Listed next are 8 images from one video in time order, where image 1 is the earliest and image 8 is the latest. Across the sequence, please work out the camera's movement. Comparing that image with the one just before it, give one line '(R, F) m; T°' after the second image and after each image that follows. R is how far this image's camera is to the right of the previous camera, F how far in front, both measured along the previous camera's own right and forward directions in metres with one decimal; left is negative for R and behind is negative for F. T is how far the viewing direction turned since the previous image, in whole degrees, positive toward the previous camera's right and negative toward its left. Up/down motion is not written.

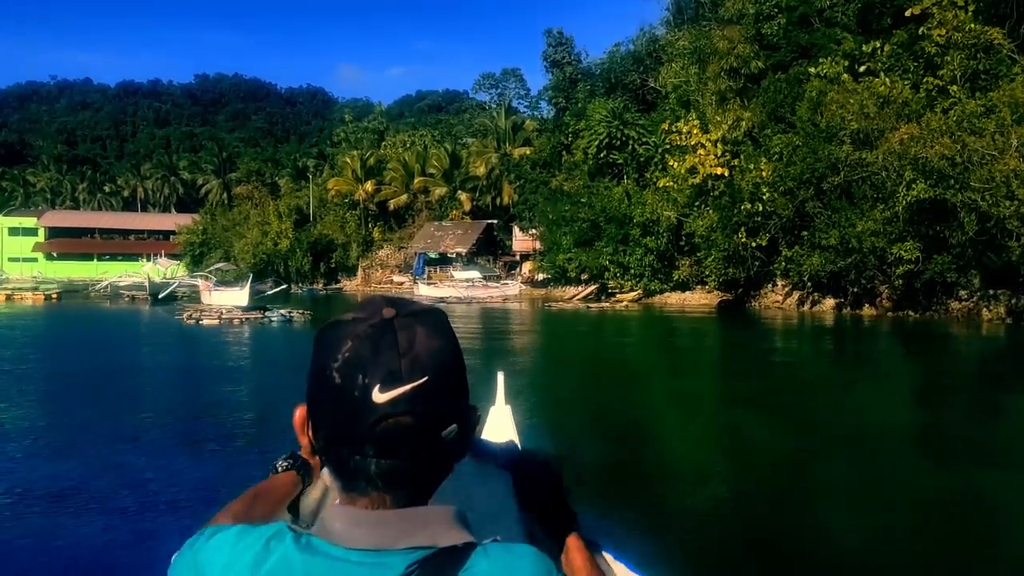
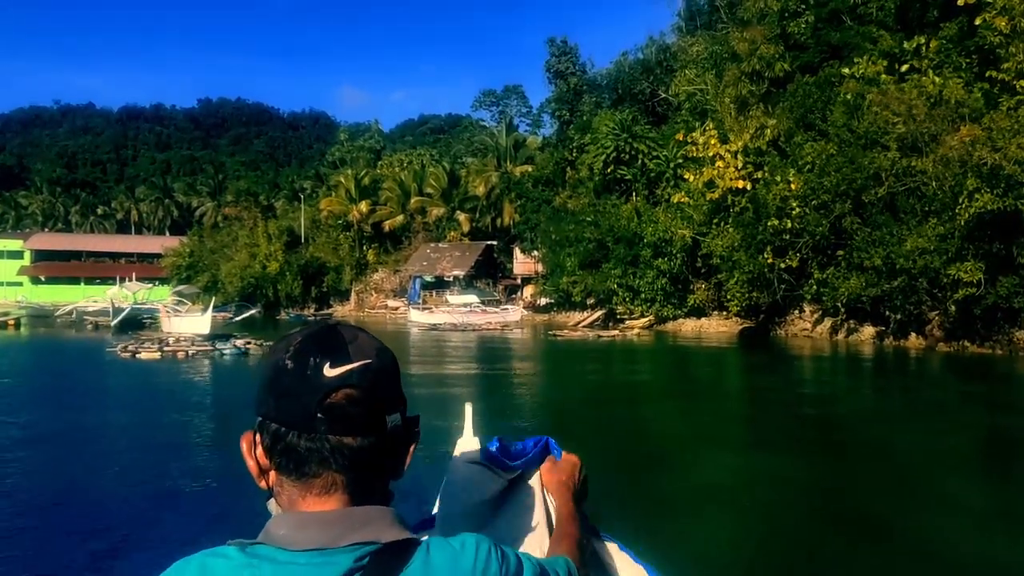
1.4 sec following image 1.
(+0.1, +3.1) m; 0°
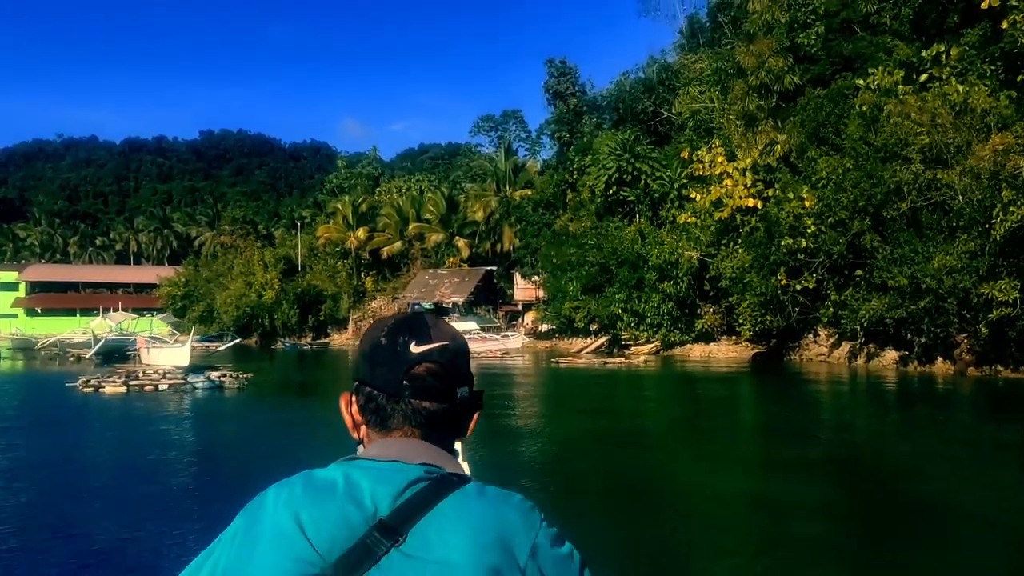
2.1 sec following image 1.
(+0.1, +1.4) m; 0°
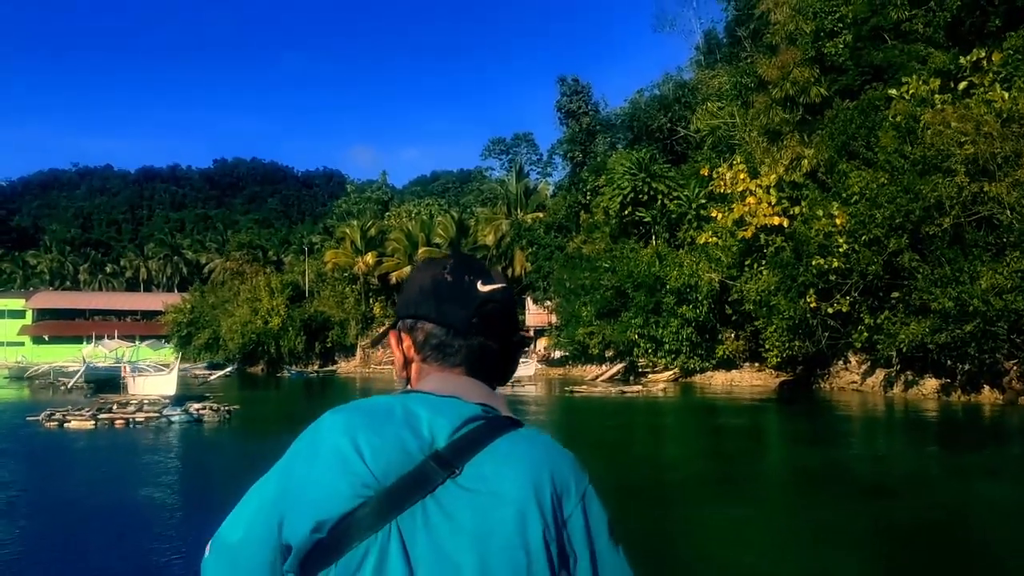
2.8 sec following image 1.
(0.0, +1.5) m; -1°
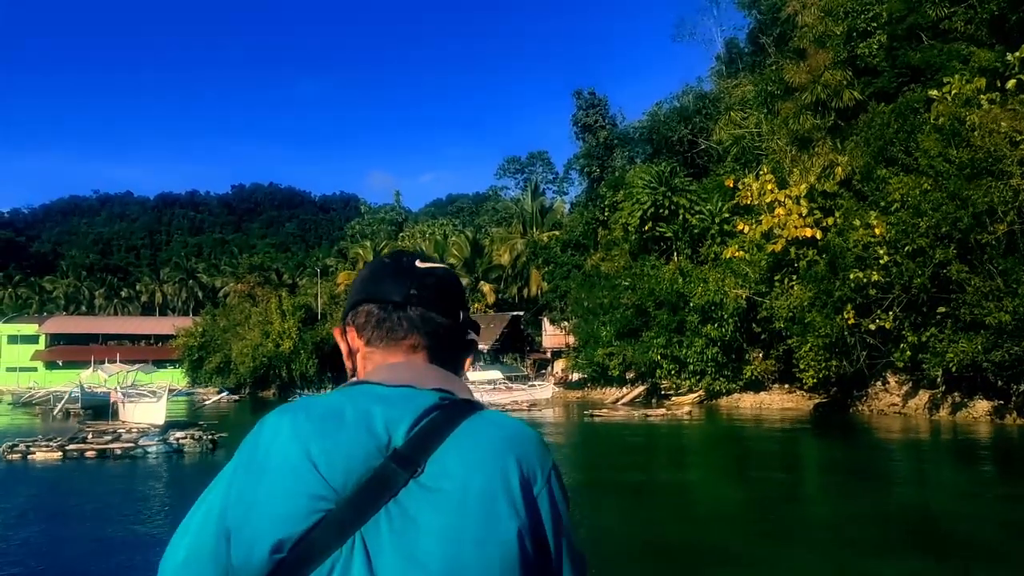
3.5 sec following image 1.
(0.0, +1.4) m; -1°
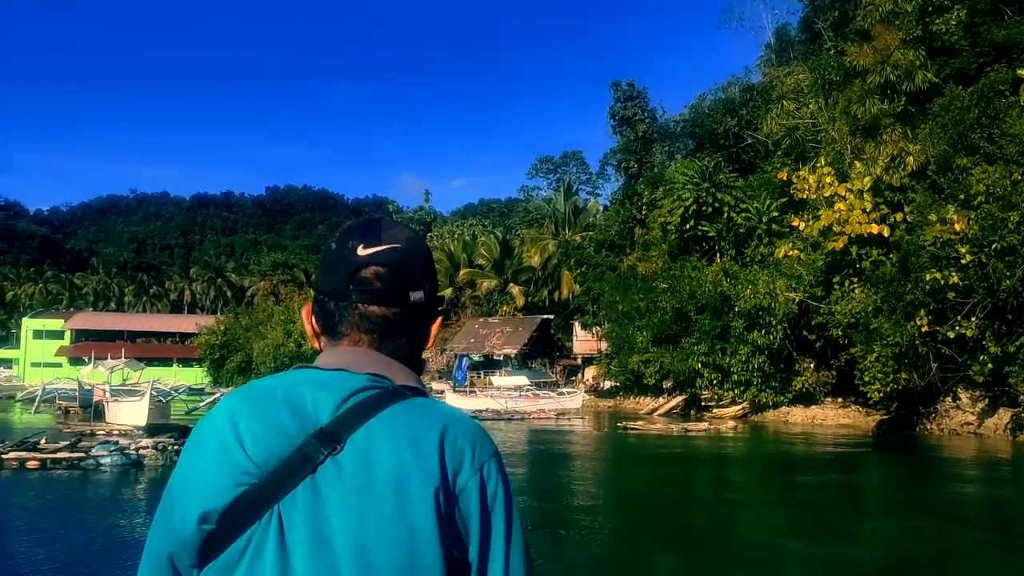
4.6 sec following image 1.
(0.0, +2.2) m; -2°
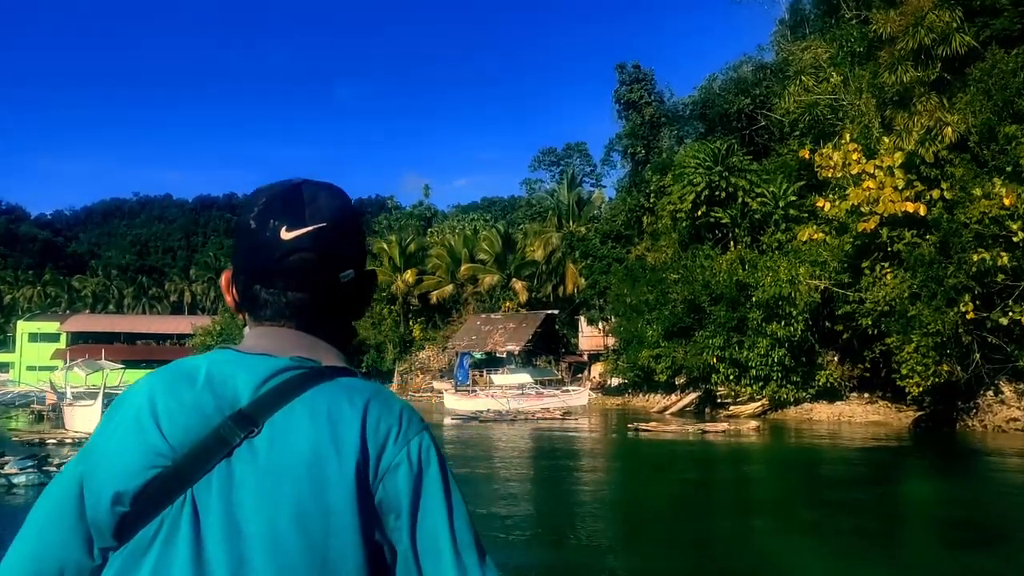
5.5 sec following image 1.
(+0.1, +1.8) m; 0°
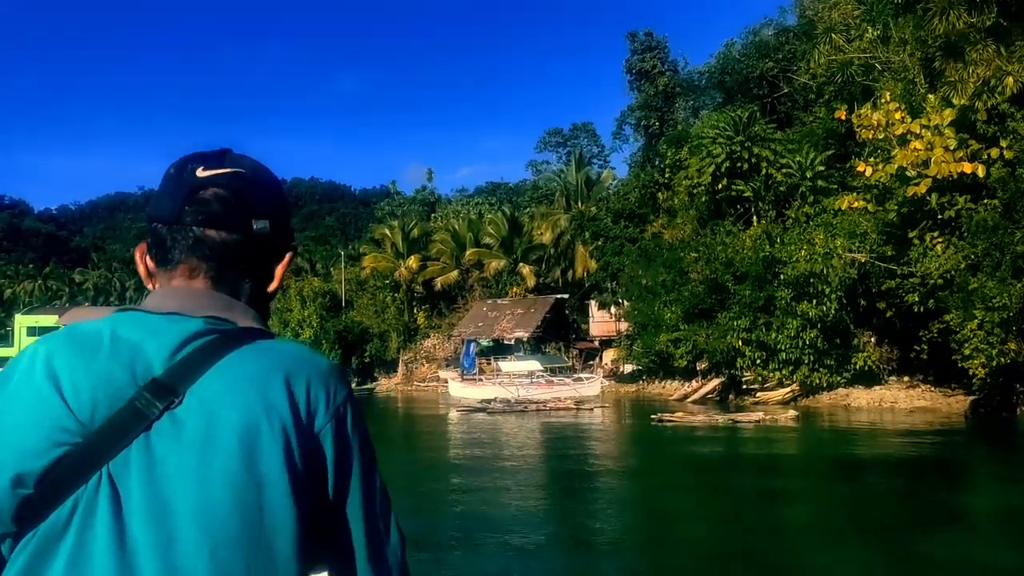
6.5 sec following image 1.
(-0.1, +1.9) m; 0°
